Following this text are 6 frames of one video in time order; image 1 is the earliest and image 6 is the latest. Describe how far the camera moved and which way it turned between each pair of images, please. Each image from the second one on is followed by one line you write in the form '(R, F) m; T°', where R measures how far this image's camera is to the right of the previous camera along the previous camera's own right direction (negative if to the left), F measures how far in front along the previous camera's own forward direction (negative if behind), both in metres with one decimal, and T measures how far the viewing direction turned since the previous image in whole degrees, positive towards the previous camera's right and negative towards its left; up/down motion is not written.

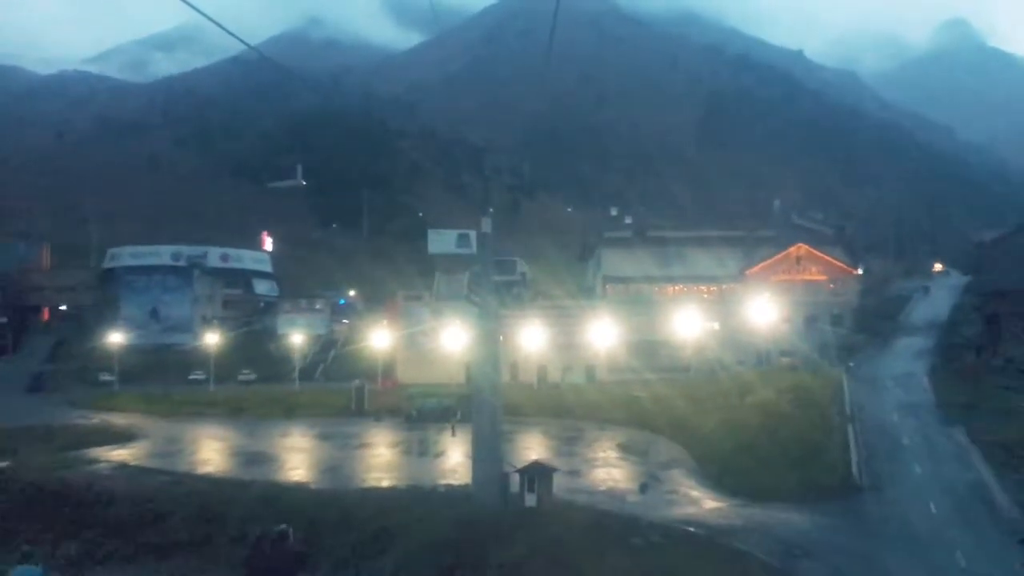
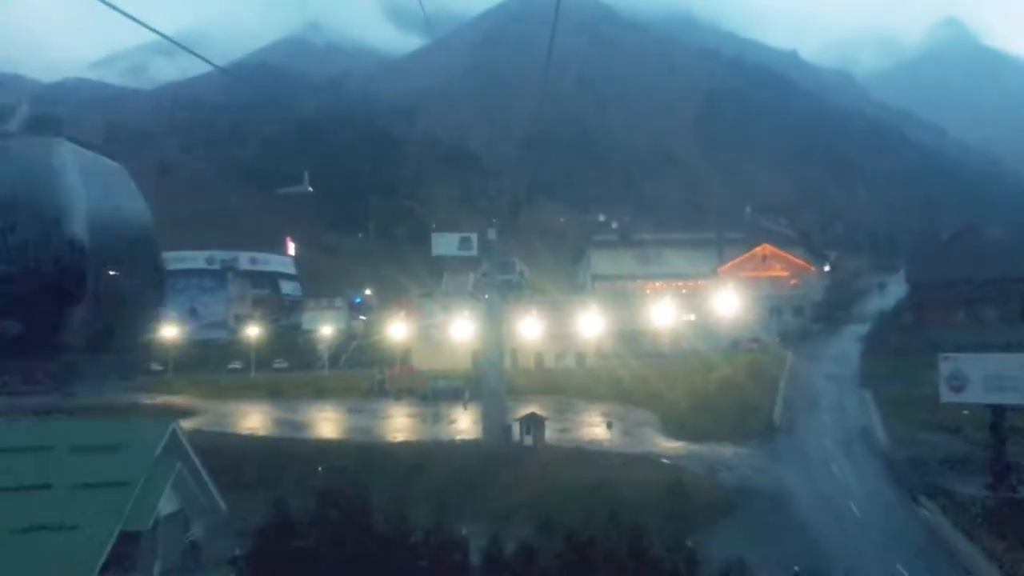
(0.0, -1.9) m; 0°
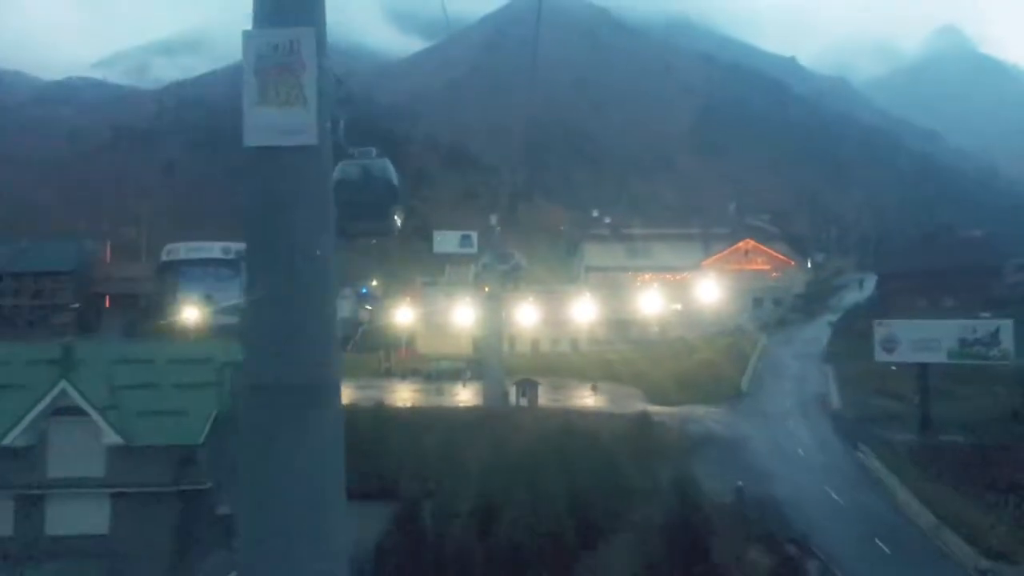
(0.0, -1.0) m; 0°
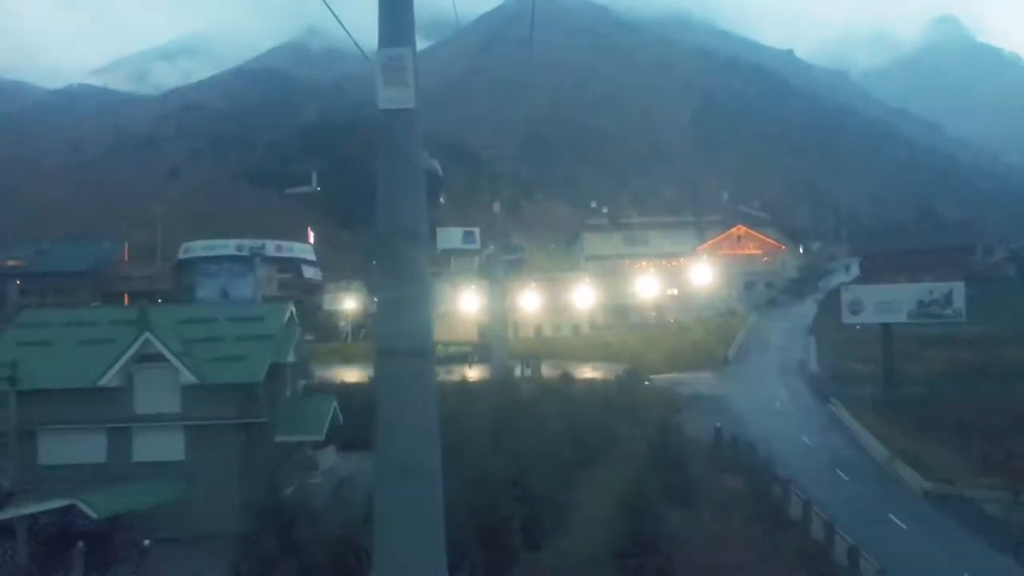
(0.0, -0.8) m; 0°
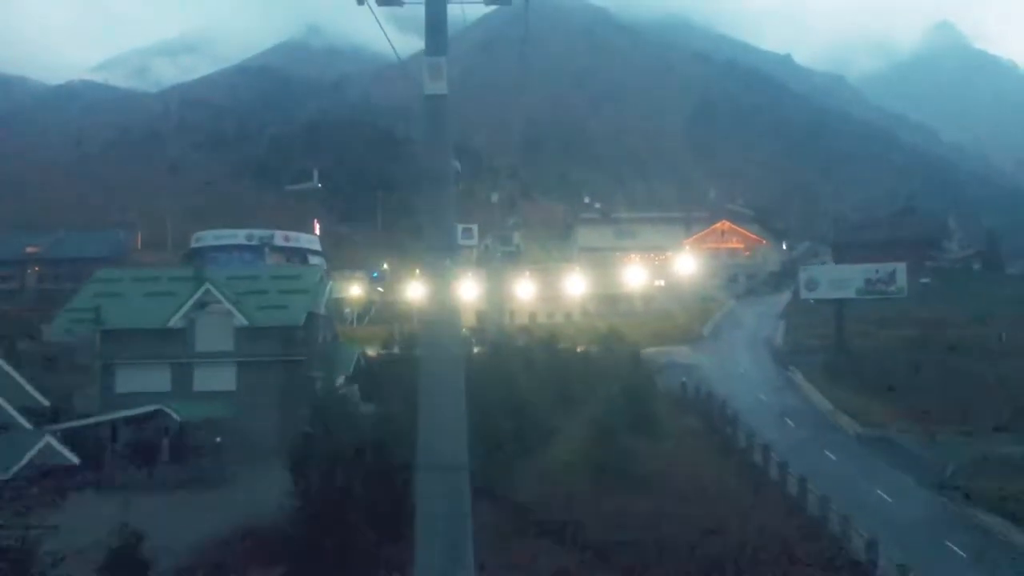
(0.0, -1.0) m; 0°
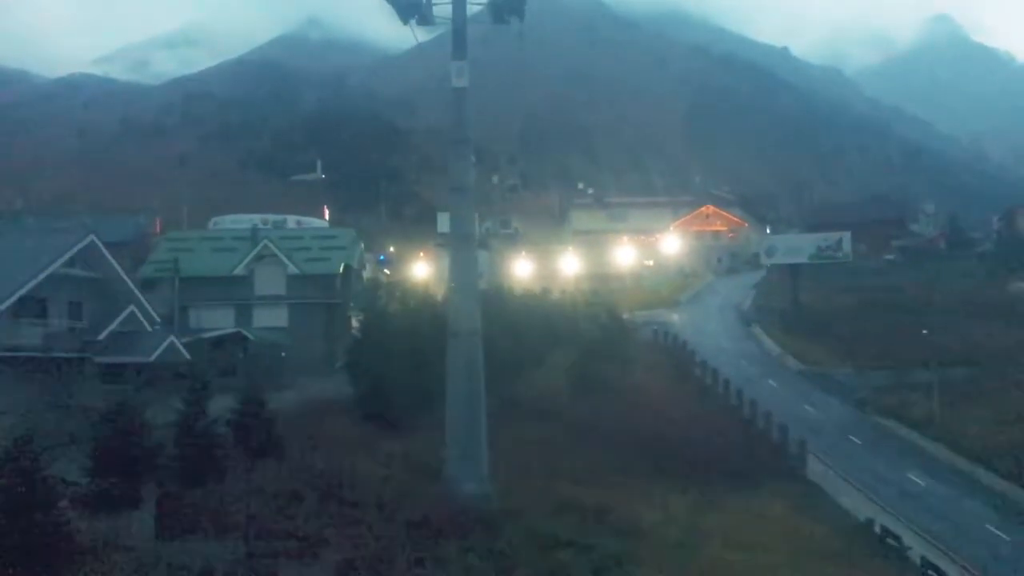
(0.0, -1.3) m; 0°
